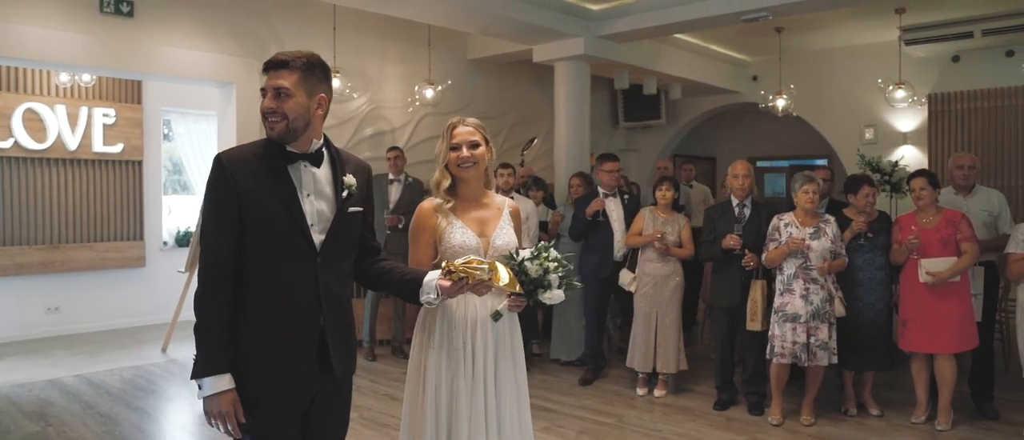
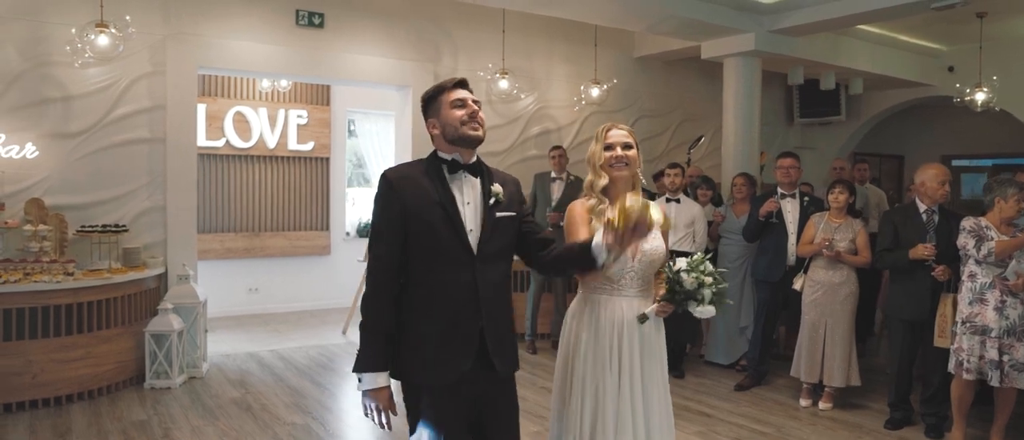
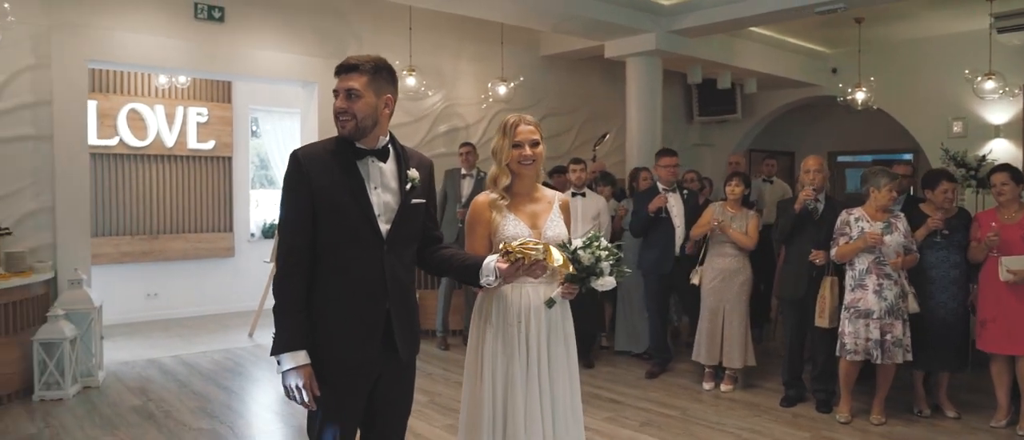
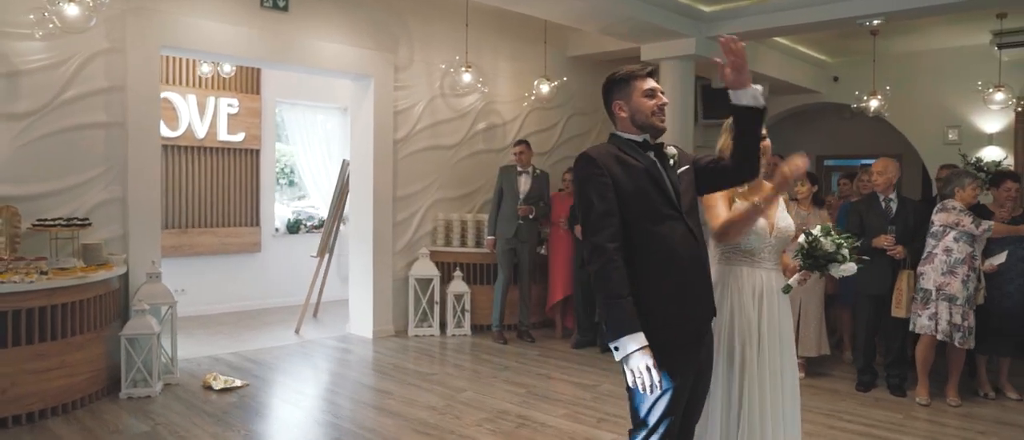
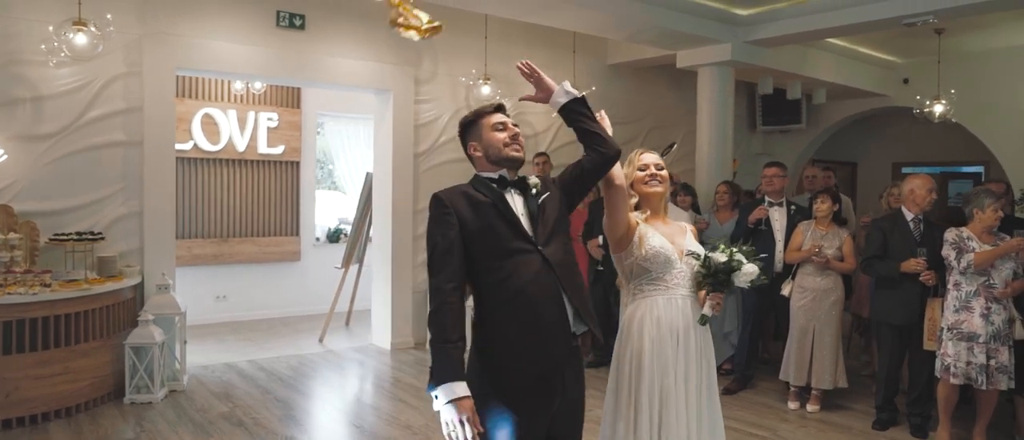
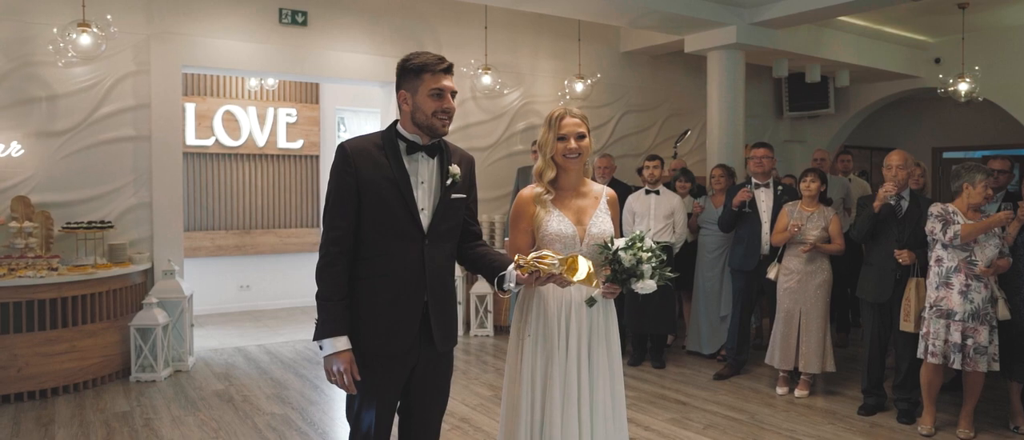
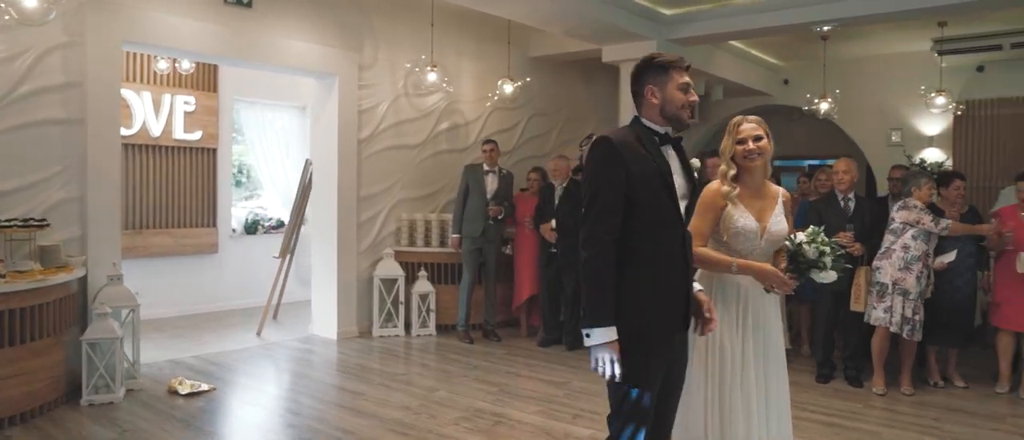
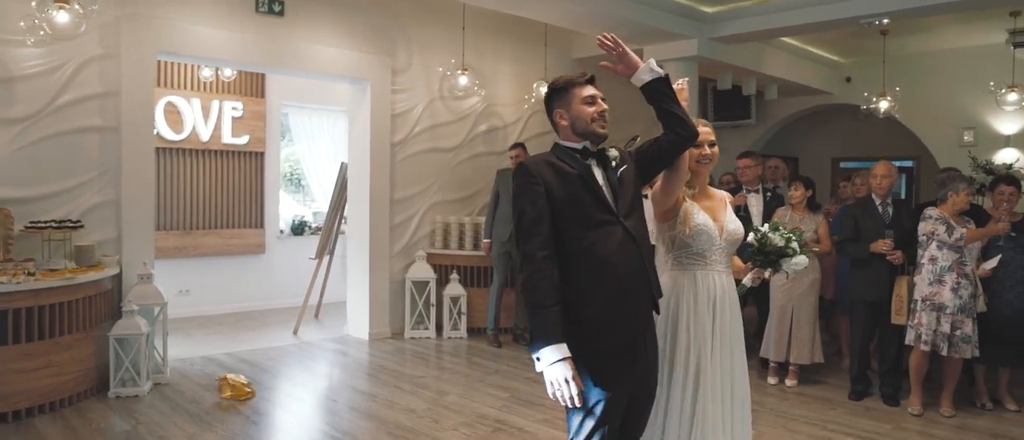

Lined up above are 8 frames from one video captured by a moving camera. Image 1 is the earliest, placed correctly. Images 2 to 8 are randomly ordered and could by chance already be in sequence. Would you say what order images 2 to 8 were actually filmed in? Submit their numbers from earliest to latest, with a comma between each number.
3, 6, 2, 5, 8, 4, 7
